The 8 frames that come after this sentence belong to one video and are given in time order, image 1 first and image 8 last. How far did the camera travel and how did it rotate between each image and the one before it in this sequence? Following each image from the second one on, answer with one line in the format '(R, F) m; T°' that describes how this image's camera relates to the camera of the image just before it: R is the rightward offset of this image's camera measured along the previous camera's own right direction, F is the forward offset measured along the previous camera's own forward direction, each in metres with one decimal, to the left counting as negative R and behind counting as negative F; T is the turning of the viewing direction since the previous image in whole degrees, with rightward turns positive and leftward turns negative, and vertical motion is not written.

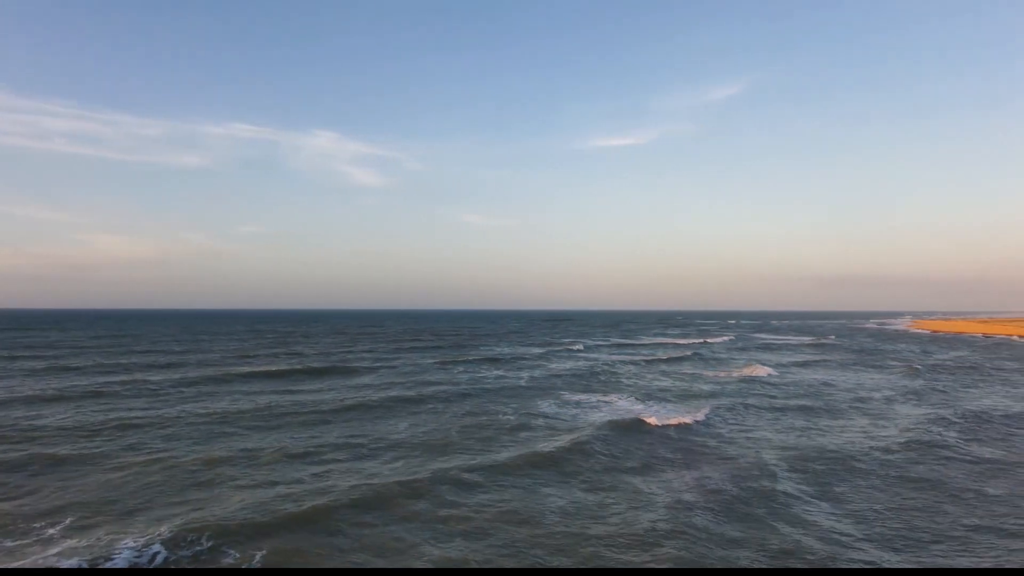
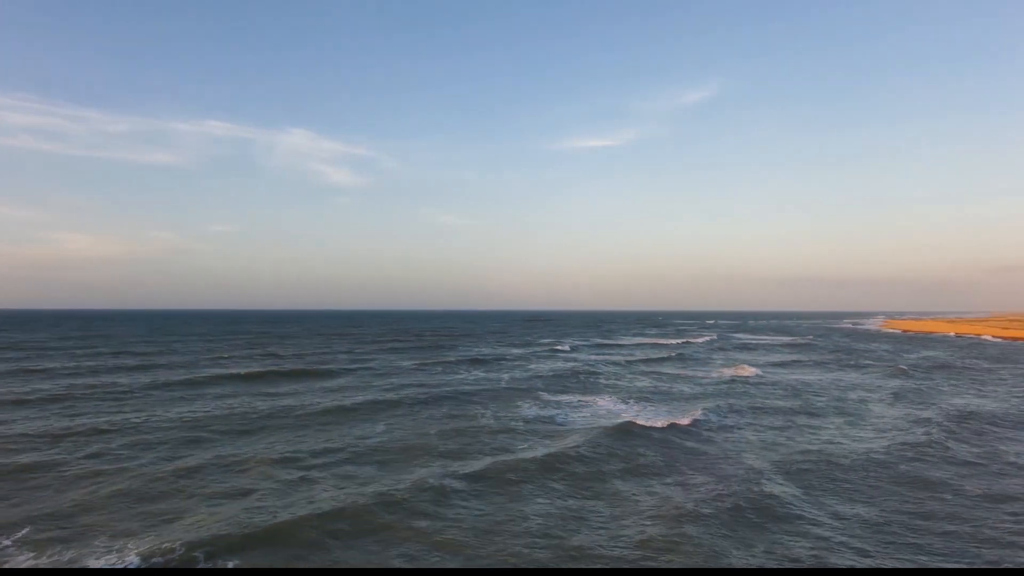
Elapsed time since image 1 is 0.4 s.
(+4.3, -5.6) m; -31°
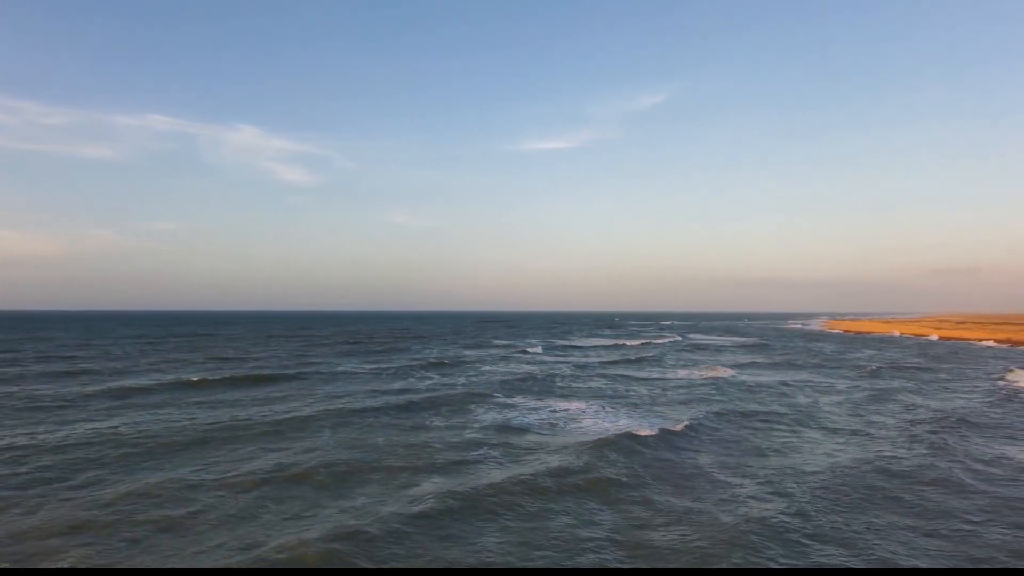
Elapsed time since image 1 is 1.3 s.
(0.0, +0.5) m; +4°
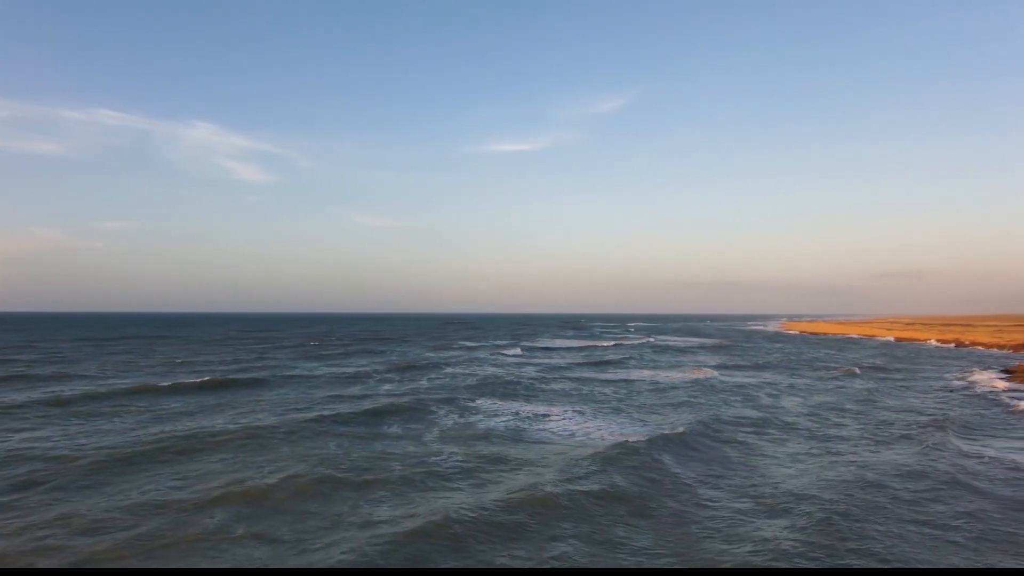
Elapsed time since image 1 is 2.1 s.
(0.0, +0.5) m; +3°
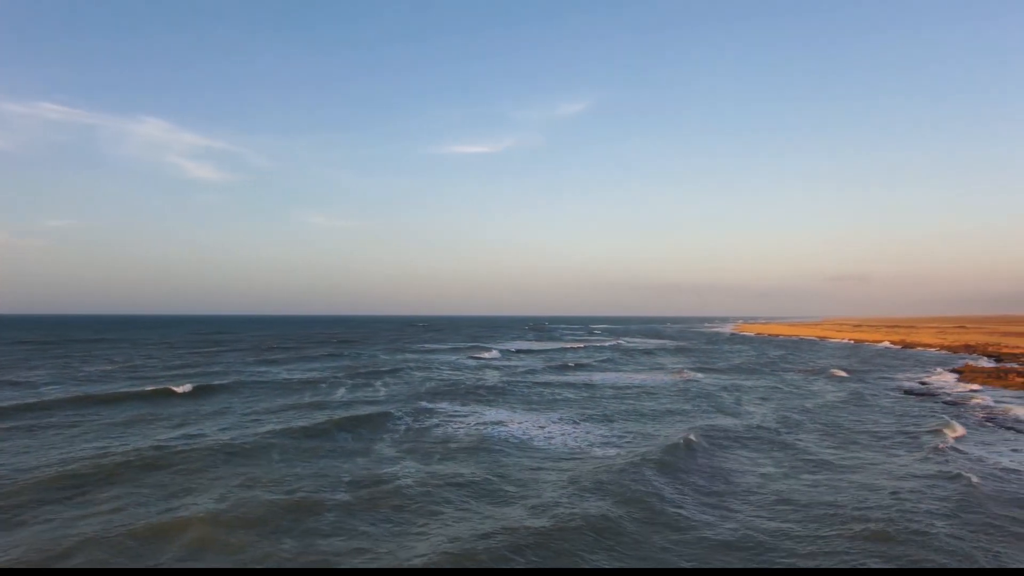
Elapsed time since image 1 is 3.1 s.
(-0.1, +0.6) m; +4°
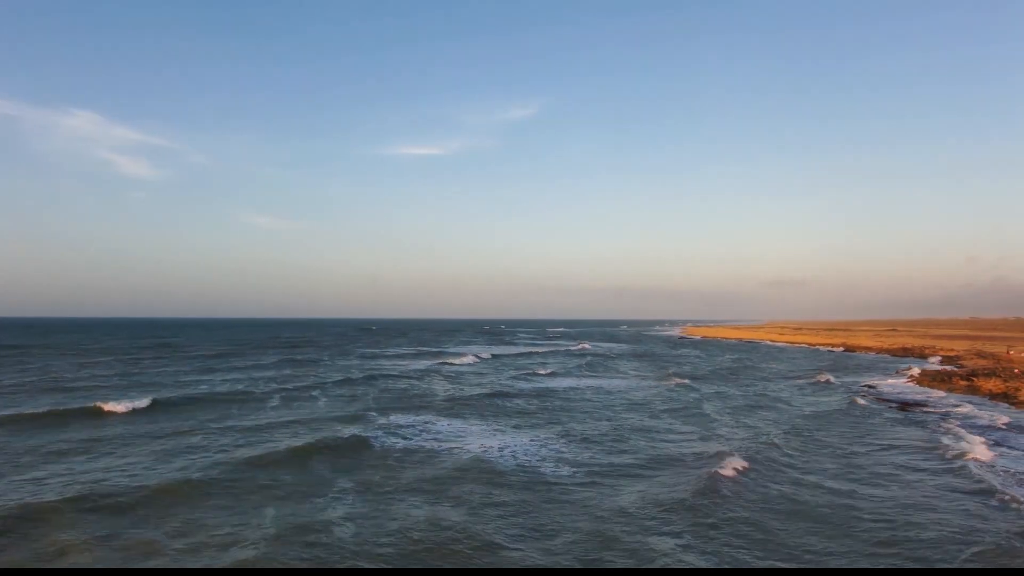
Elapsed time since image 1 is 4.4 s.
(-0.2, +1.0) m; +4°
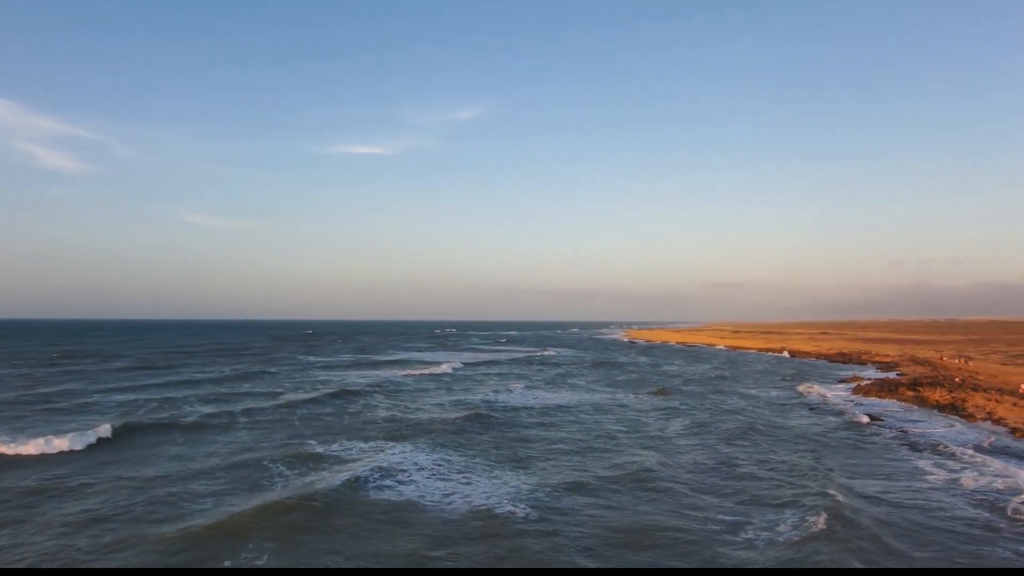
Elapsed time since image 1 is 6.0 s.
(-0.2, +1.6) m; +5°
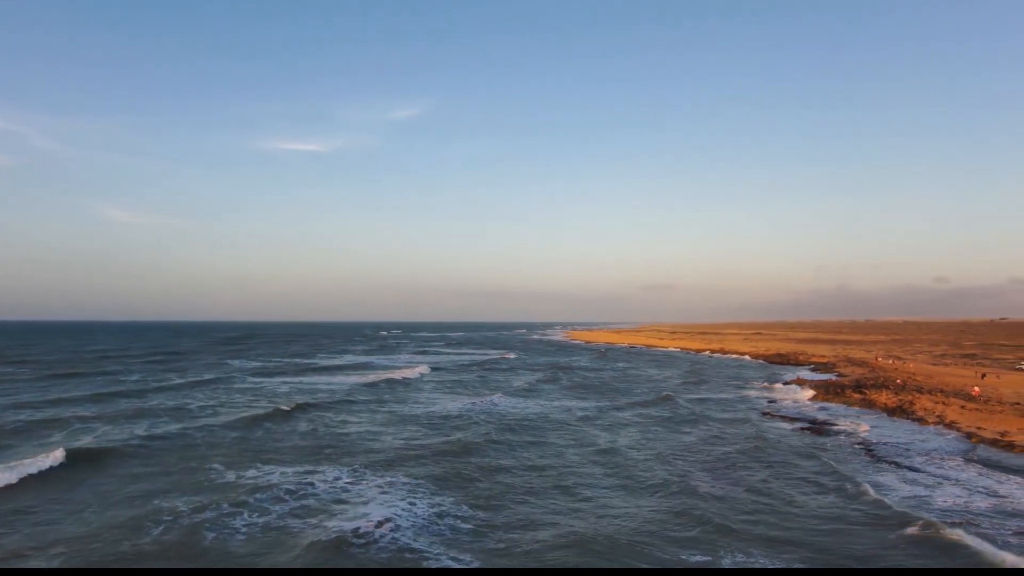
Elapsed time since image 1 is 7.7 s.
(-0.1, +1.9) m; +5°
